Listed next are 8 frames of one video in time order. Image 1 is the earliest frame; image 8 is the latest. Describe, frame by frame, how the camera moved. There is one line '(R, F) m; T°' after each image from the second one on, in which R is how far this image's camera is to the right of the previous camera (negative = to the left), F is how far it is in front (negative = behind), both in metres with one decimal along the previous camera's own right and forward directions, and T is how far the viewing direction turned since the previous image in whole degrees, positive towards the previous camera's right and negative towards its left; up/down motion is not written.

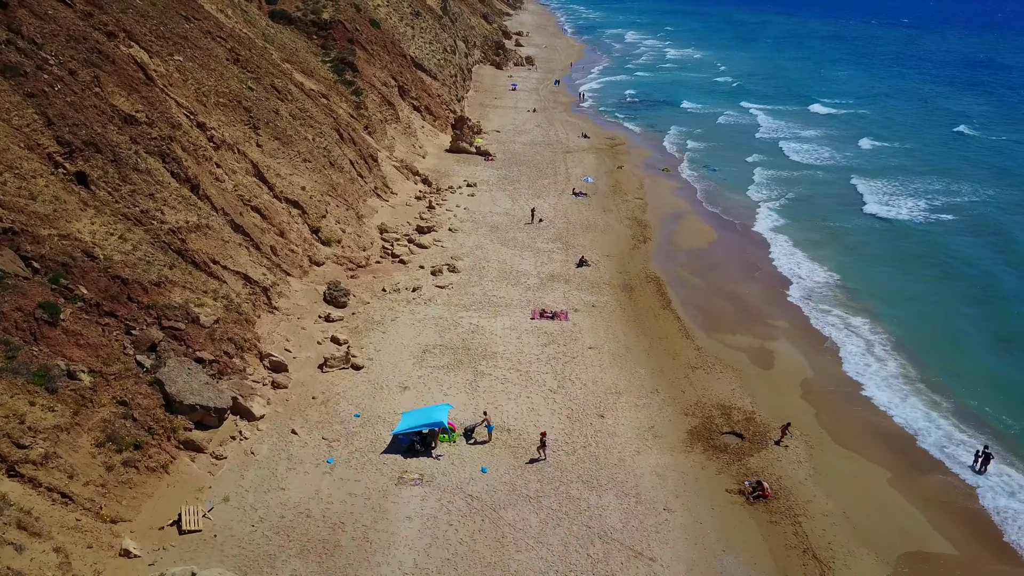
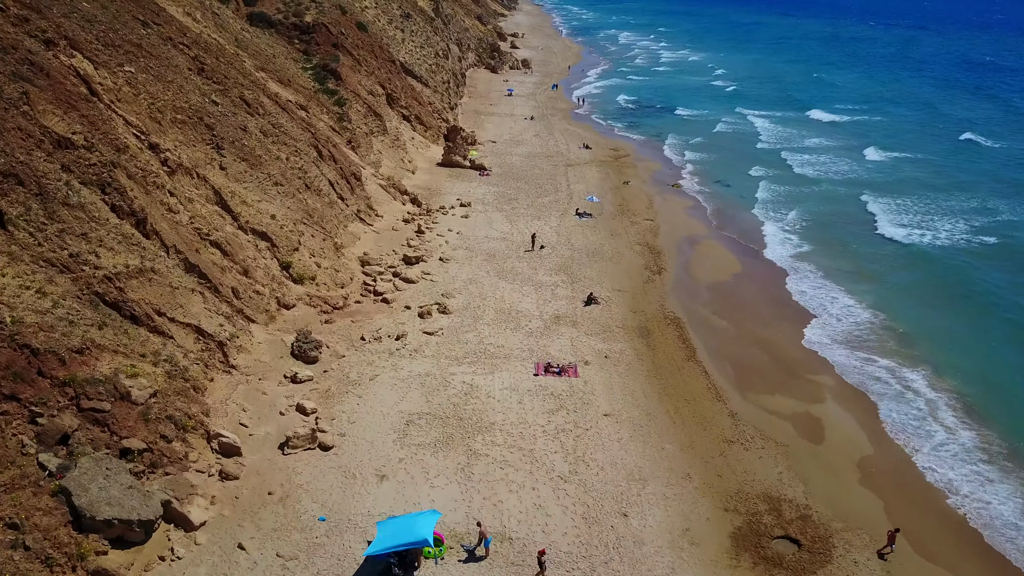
(-0.1, +3.8) m; 0°
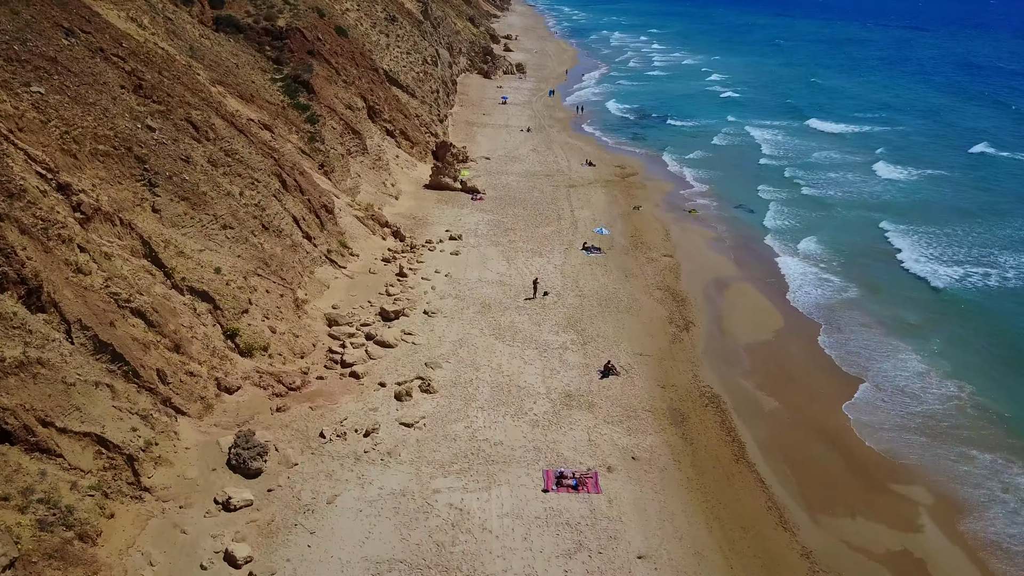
(-0.2, +5.1) m; 0°
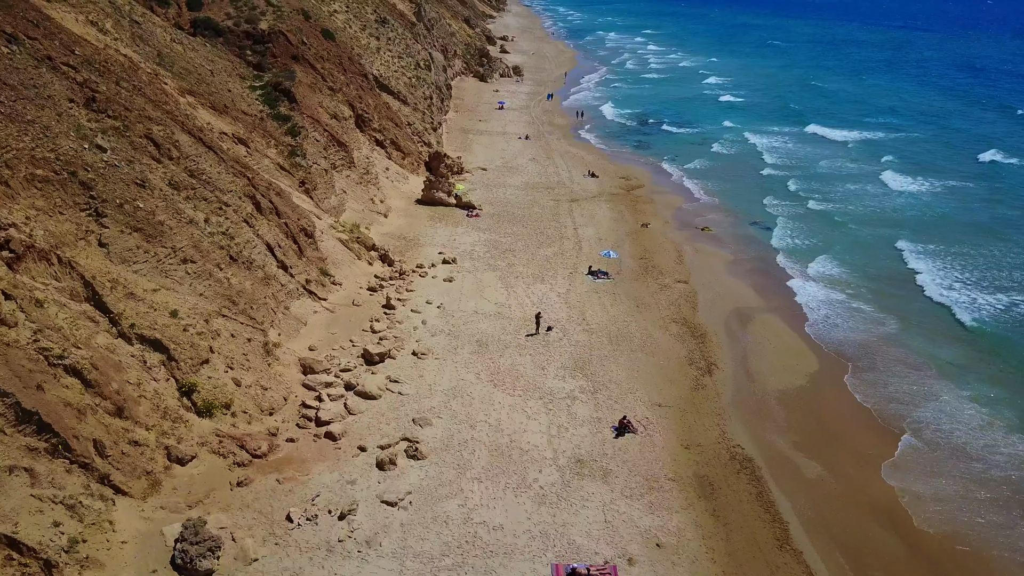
(-0.1, +2.9) m; 0°
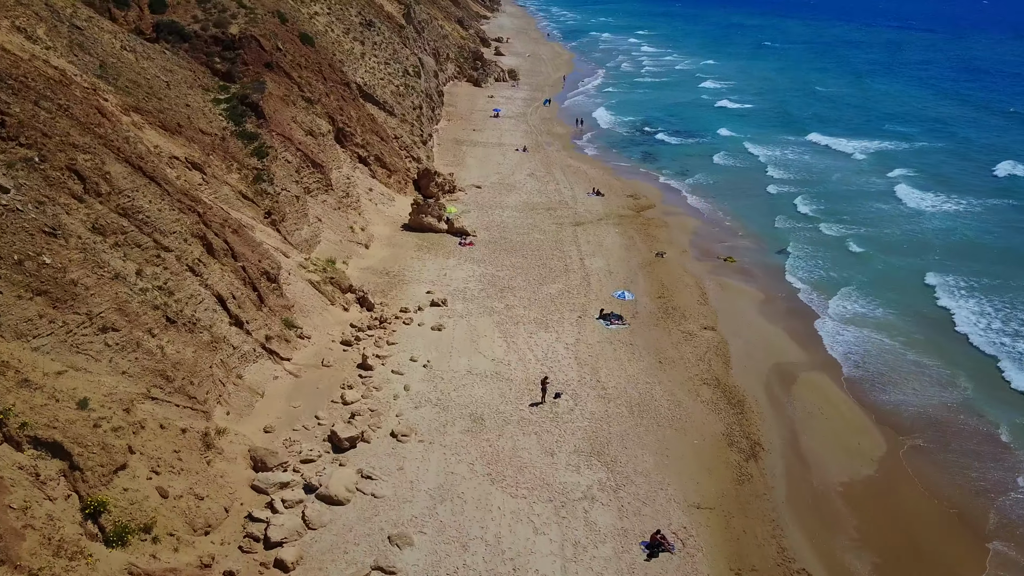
(-0.1, +4.2) m; 0°
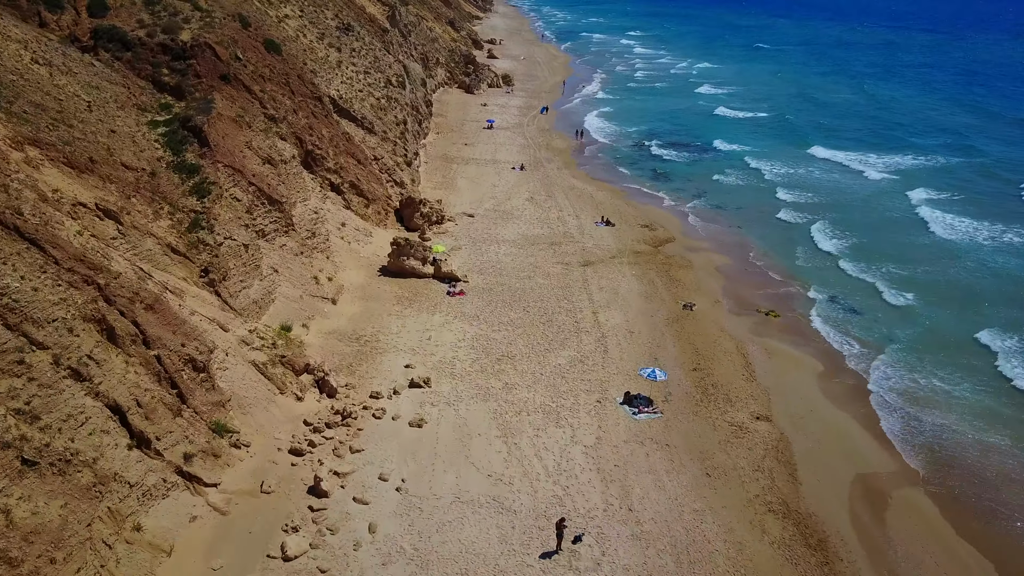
(-0.2, +5.6) m; 0°
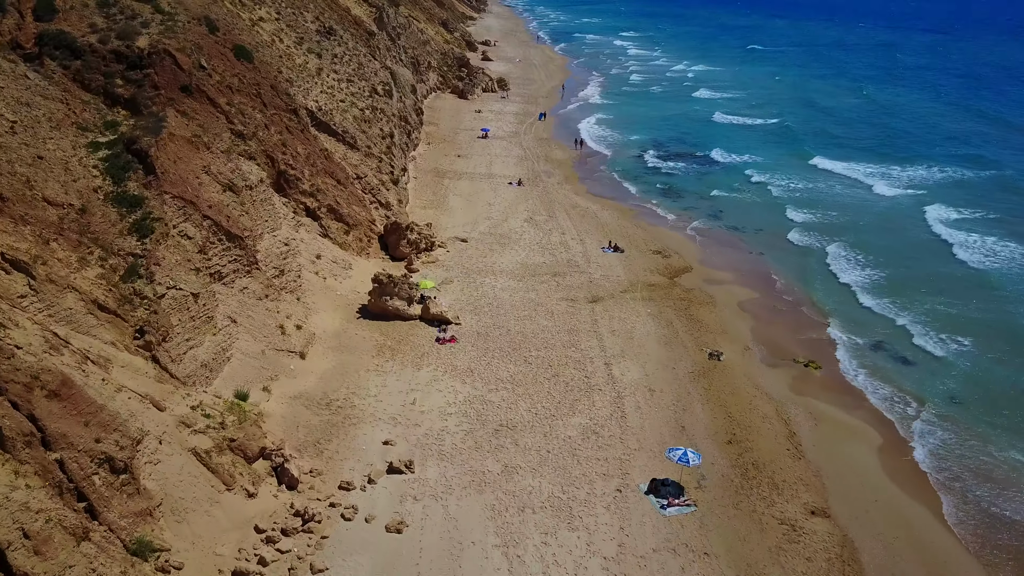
(-0.1, +3.8) m; 0°
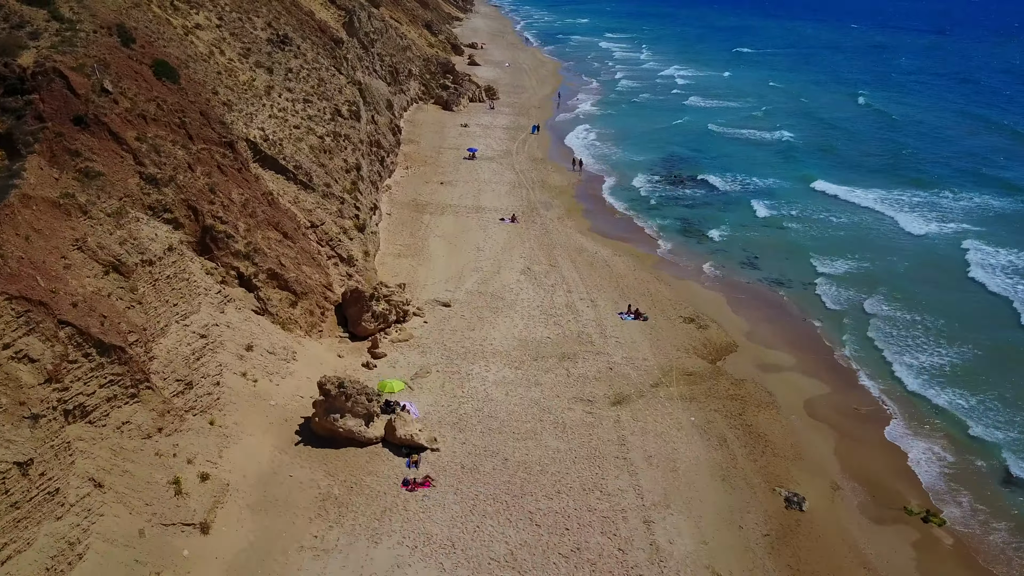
(-0.2, +7.0) m; +1°
